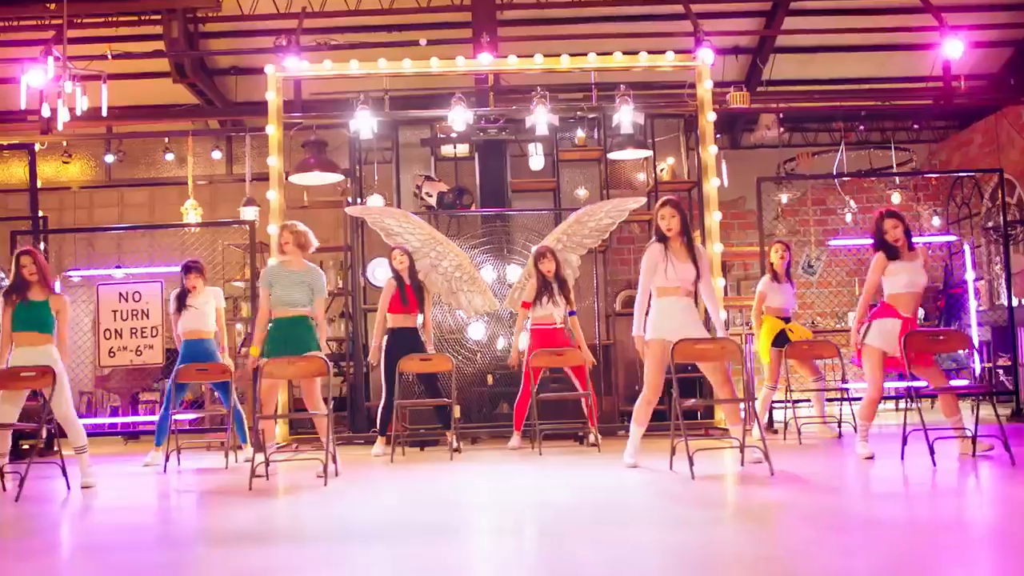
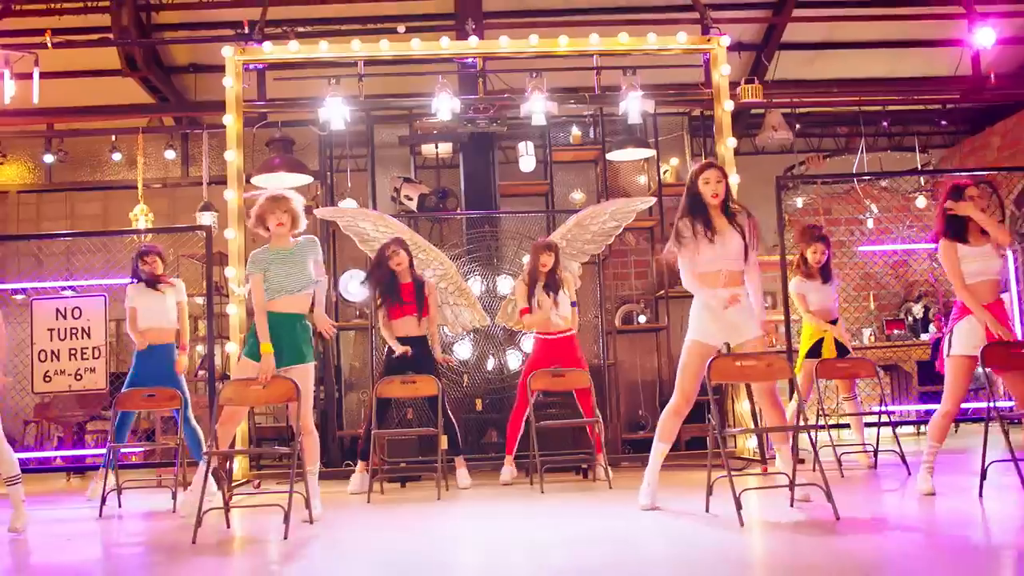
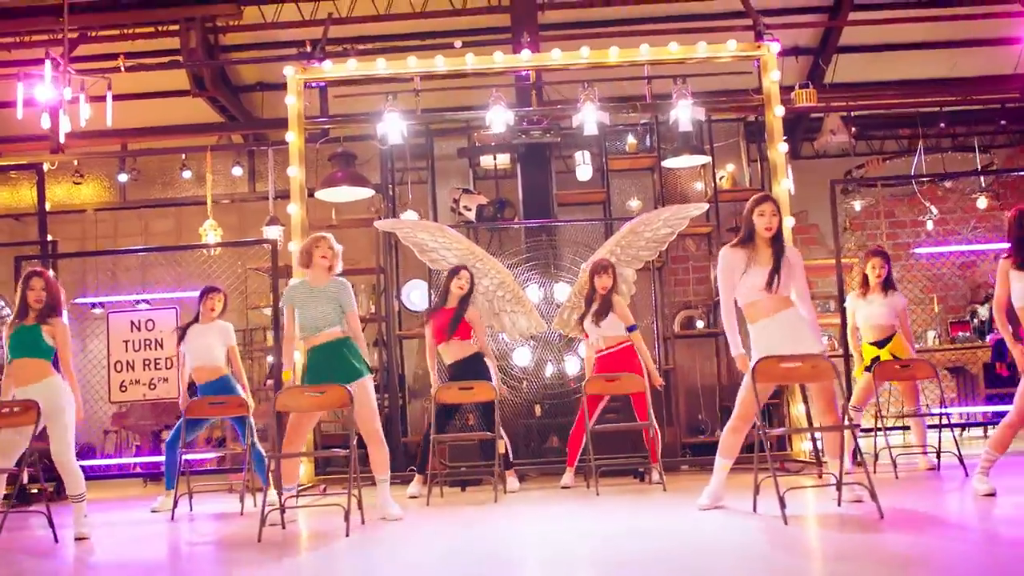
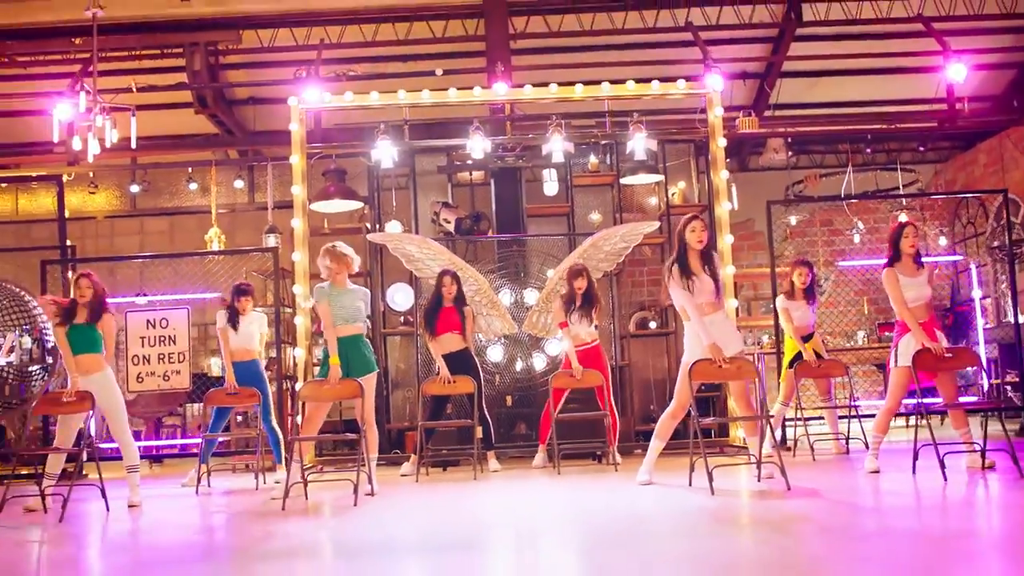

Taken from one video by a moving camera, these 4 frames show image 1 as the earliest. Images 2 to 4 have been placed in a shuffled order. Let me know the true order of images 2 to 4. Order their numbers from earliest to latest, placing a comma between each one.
3, 2, 4
